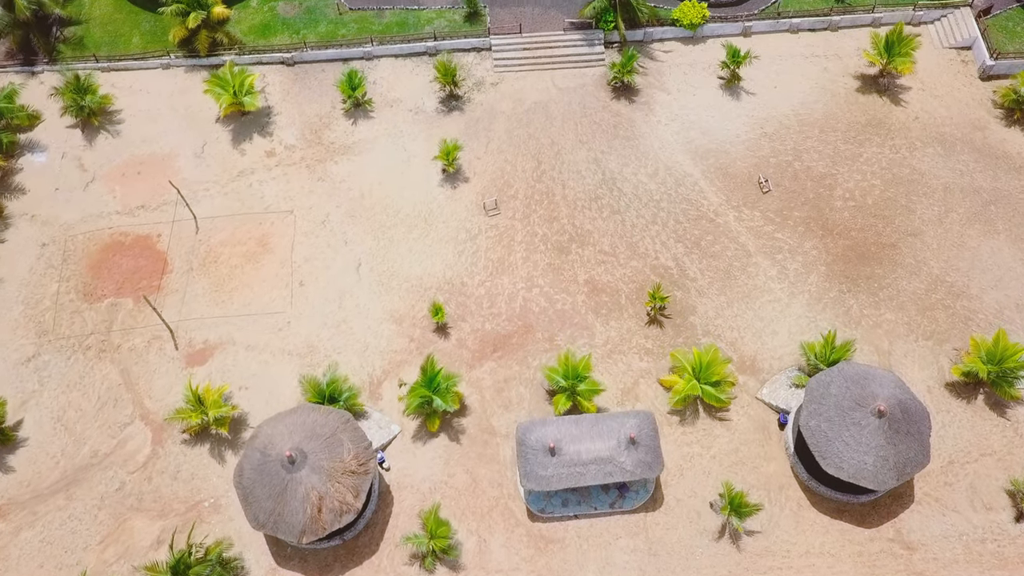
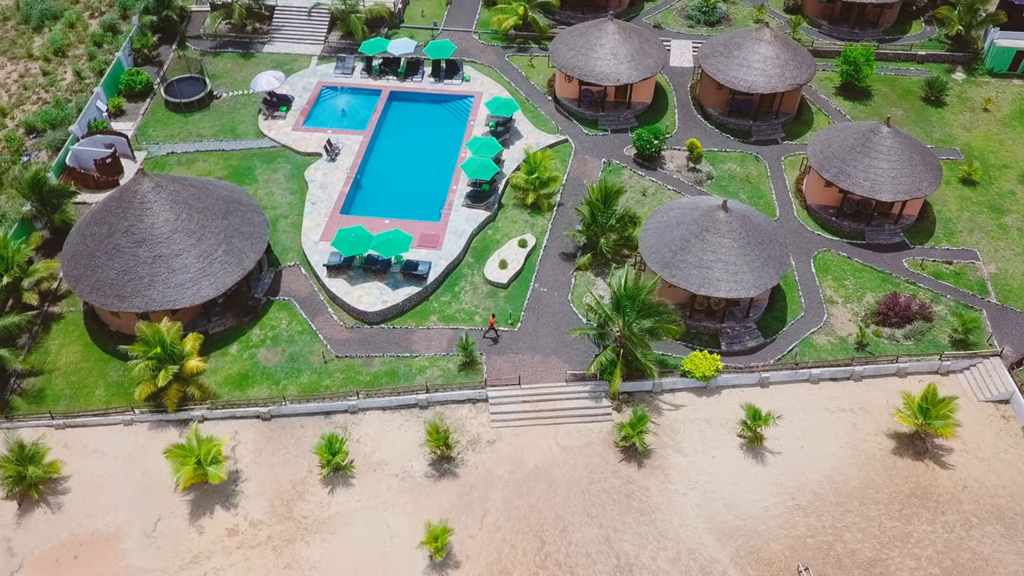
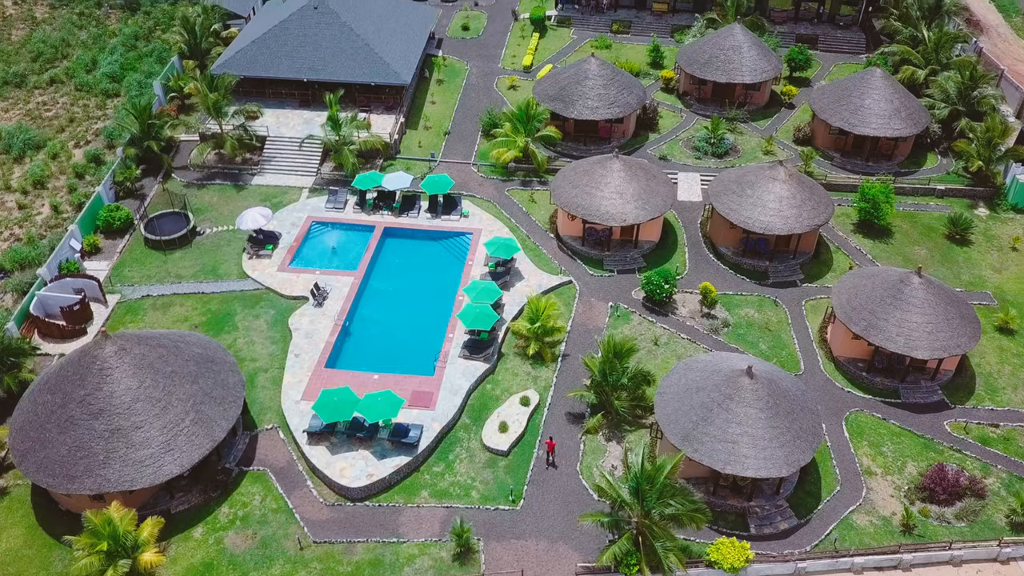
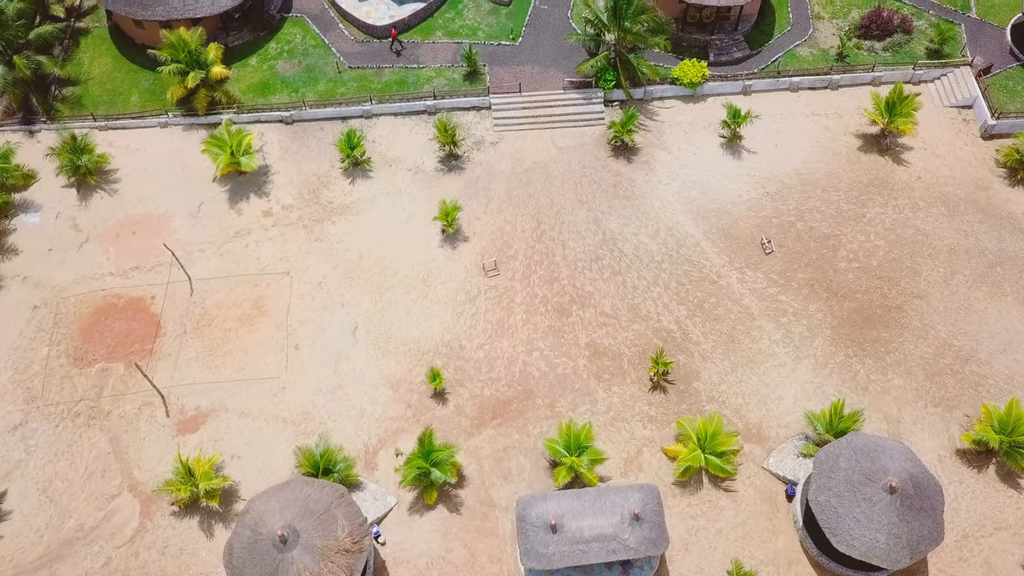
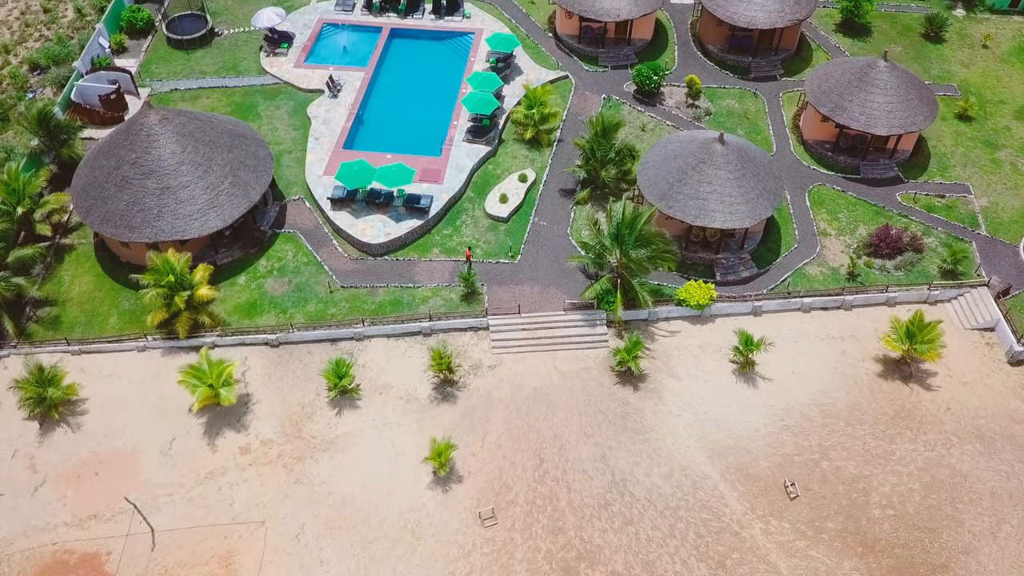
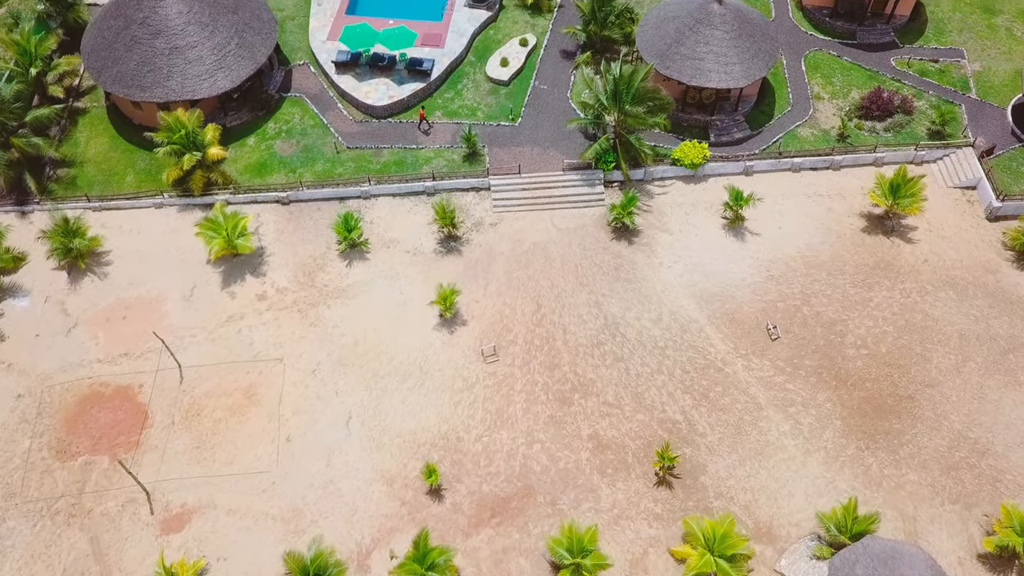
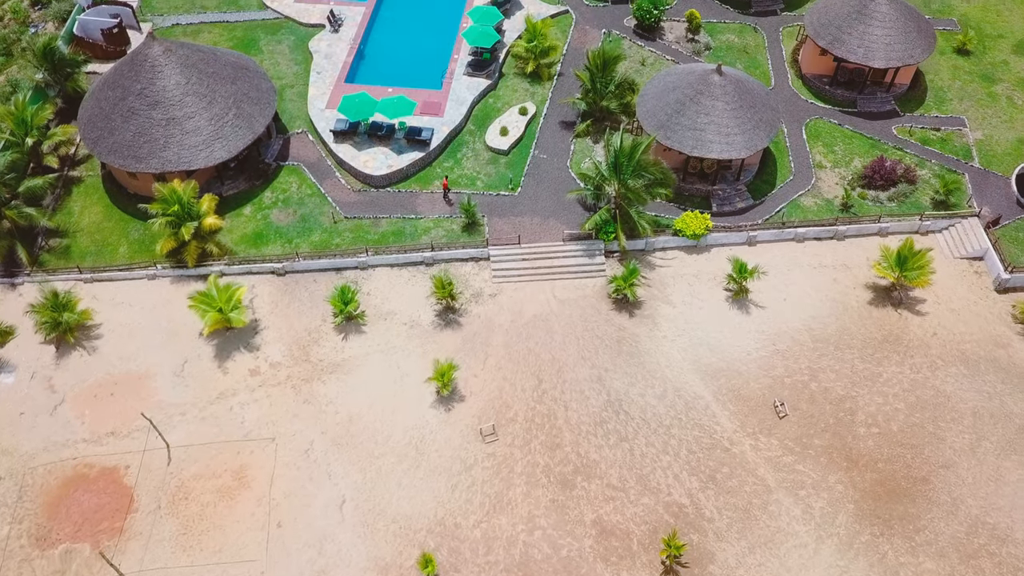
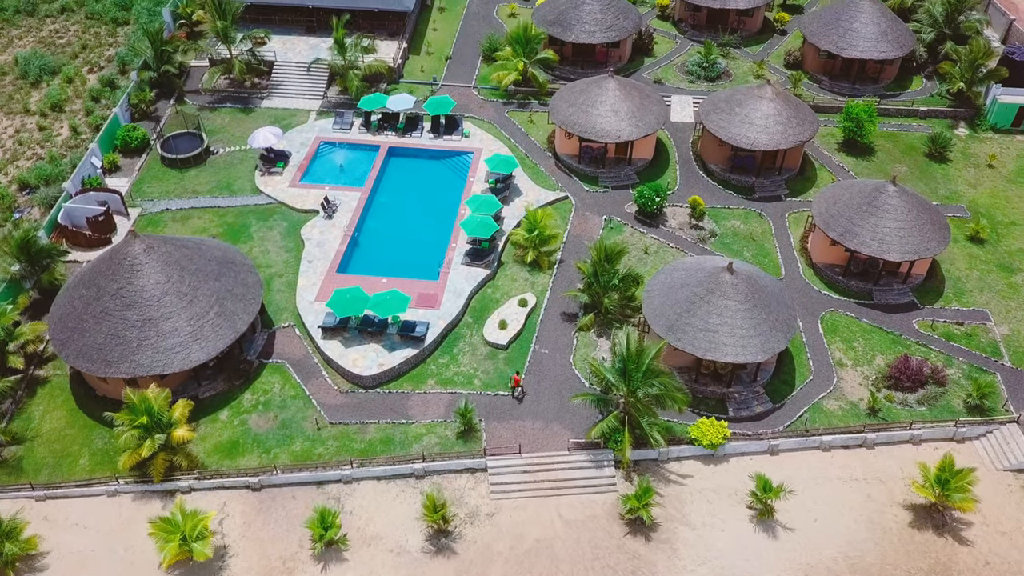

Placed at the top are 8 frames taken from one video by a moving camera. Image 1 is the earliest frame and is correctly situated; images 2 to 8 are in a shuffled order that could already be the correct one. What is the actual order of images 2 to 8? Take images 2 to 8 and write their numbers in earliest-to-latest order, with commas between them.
4, 6, 7, 5, 2, 8, 3
